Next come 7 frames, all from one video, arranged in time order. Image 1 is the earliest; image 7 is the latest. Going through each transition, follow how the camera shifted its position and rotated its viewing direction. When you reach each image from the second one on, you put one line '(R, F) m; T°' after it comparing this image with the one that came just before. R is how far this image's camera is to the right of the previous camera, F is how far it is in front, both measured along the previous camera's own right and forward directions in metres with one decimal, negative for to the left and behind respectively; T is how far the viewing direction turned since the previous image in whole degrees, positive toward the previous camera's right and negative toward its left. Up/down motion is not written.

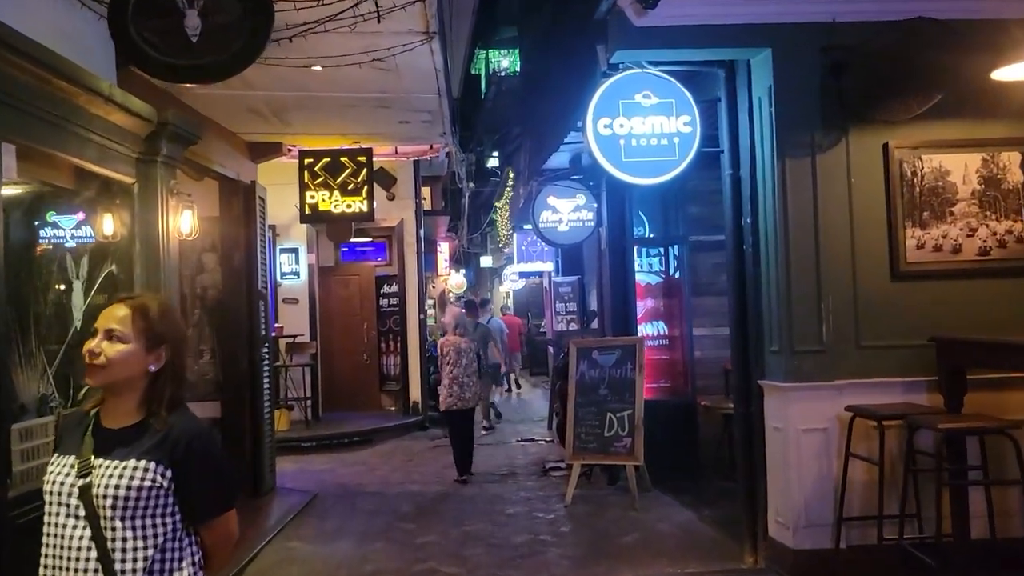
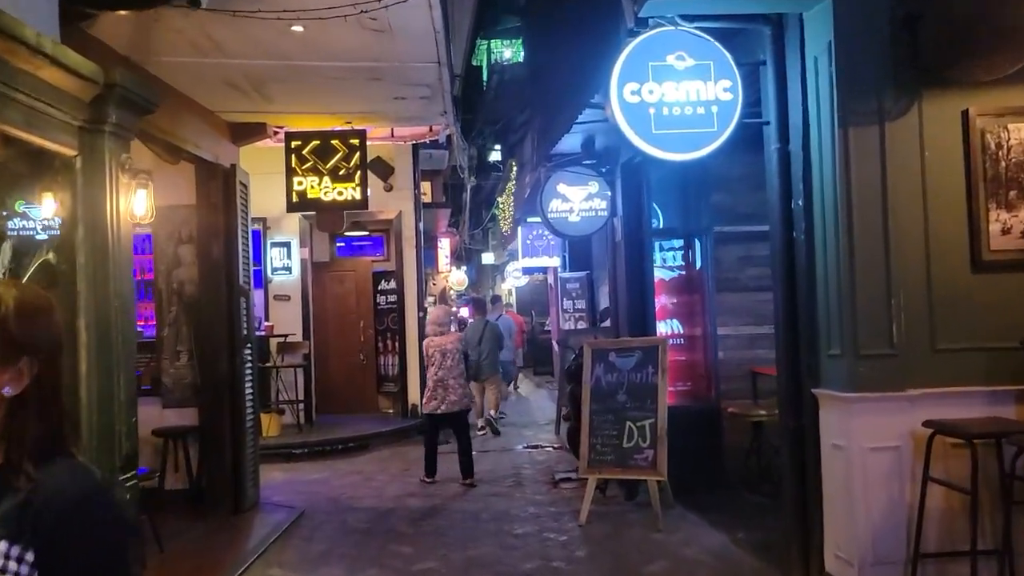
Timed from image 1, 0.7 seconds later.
(-0.1, +0.7) m; 0°
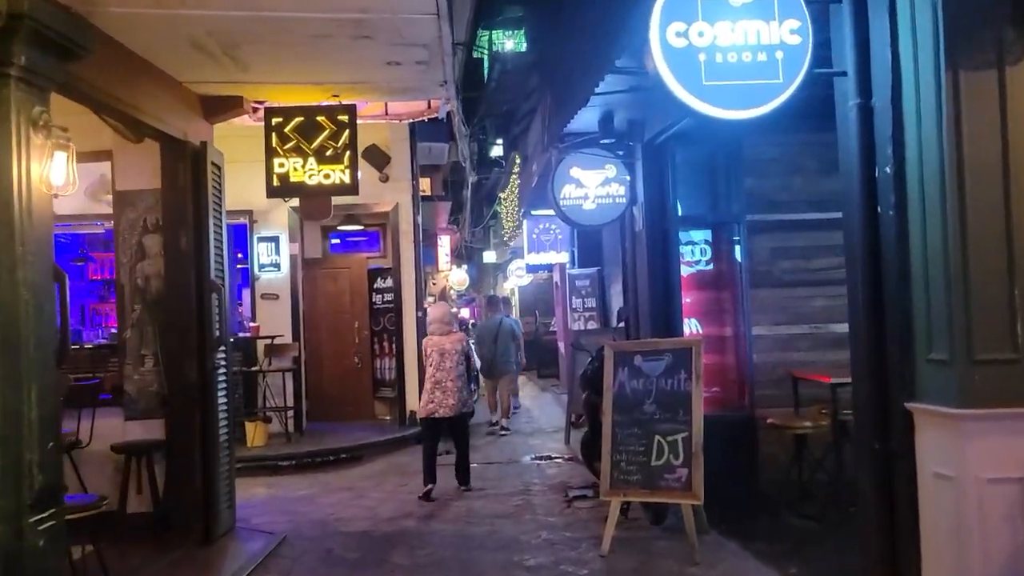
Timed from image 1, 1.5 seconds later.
(-0.1, +0.8) m; 0°
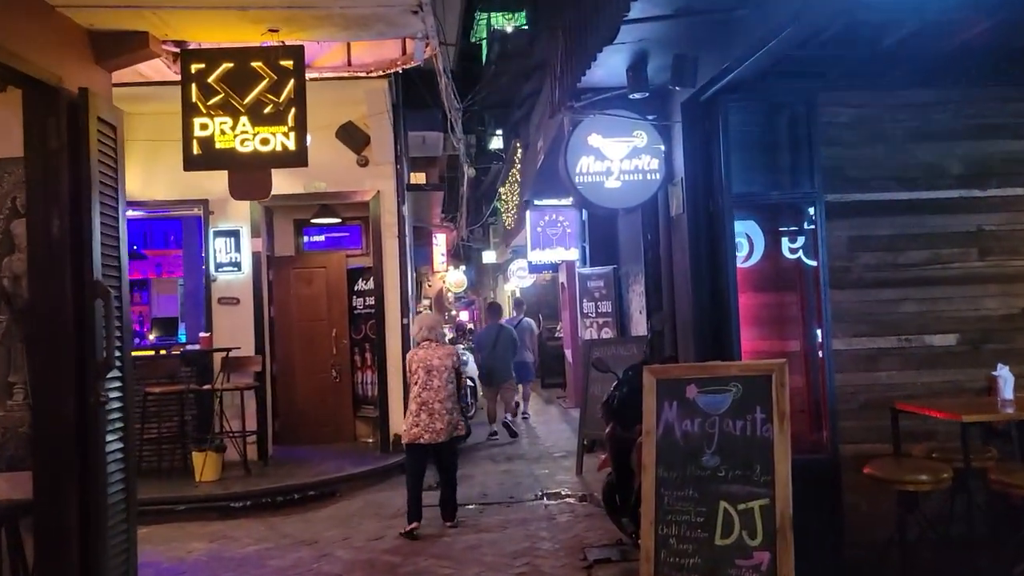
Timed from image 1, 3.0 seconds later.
(0.0, +1.6) m; 0°
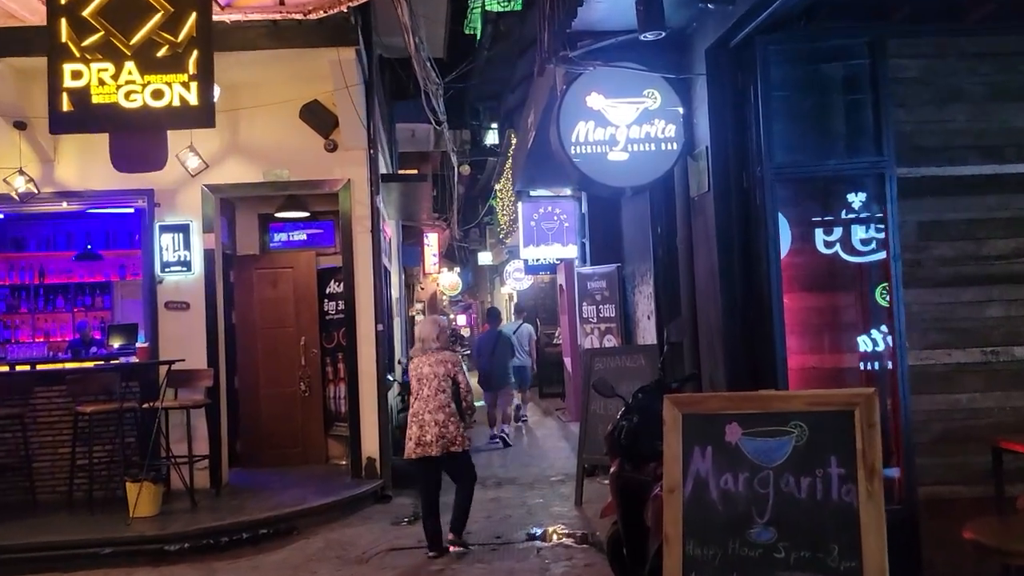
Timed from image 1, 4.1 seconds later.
(+0.1, +1.1) m; 0°
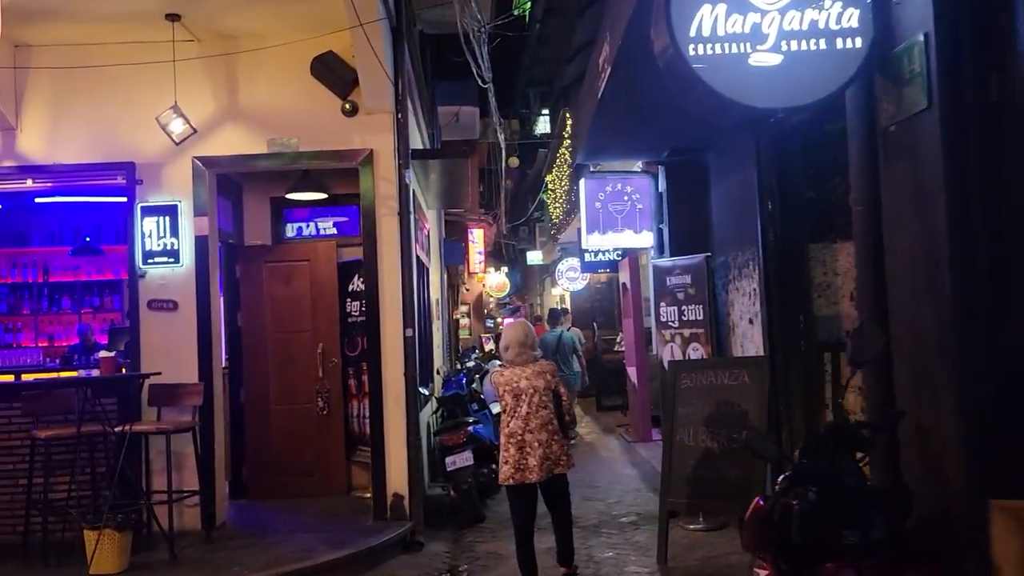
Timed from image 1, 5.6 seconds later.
(-0.1, +1.6) m; -3°
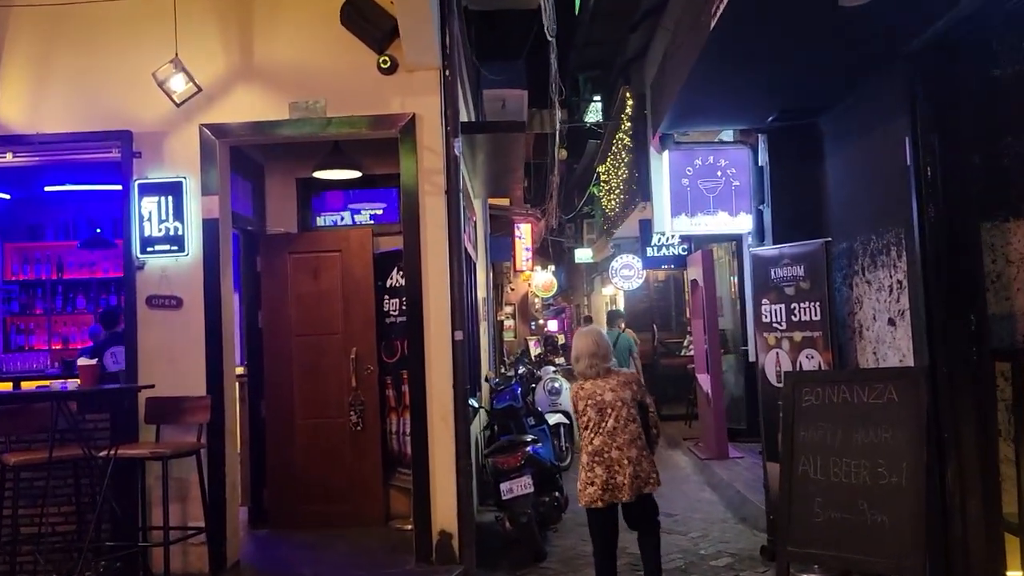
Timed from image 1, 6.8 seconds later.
(-0.2, +1.2) m; -2°
